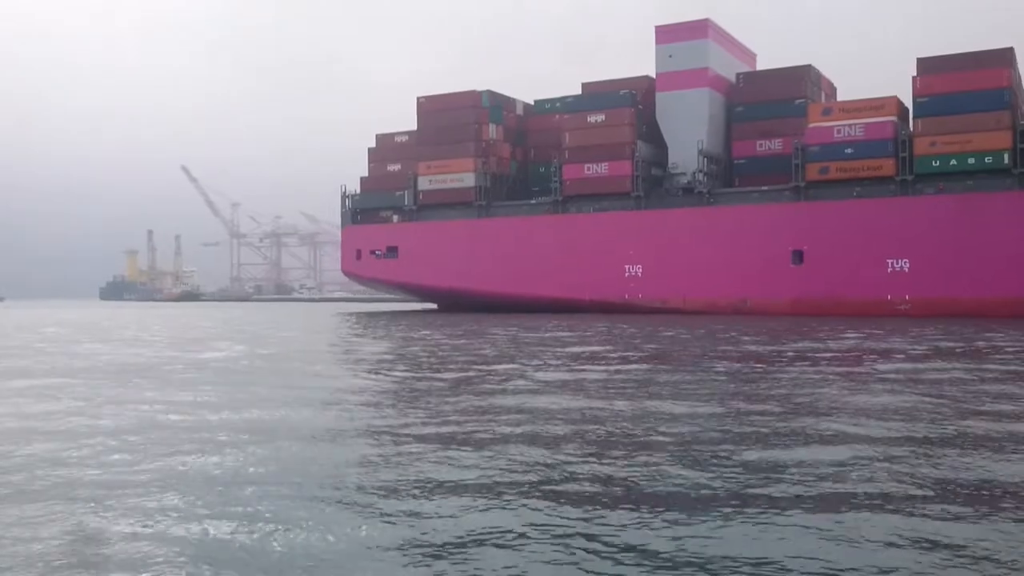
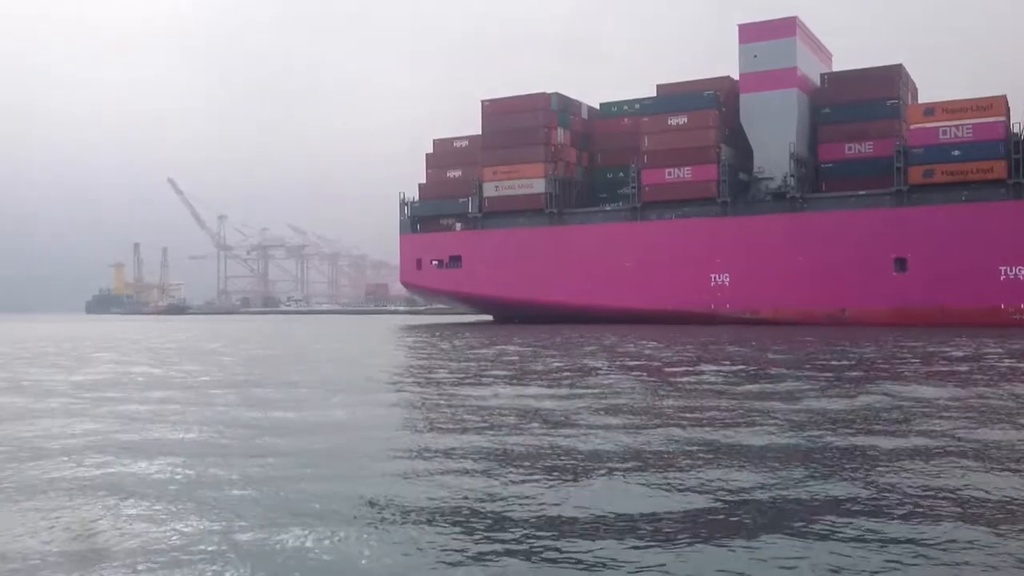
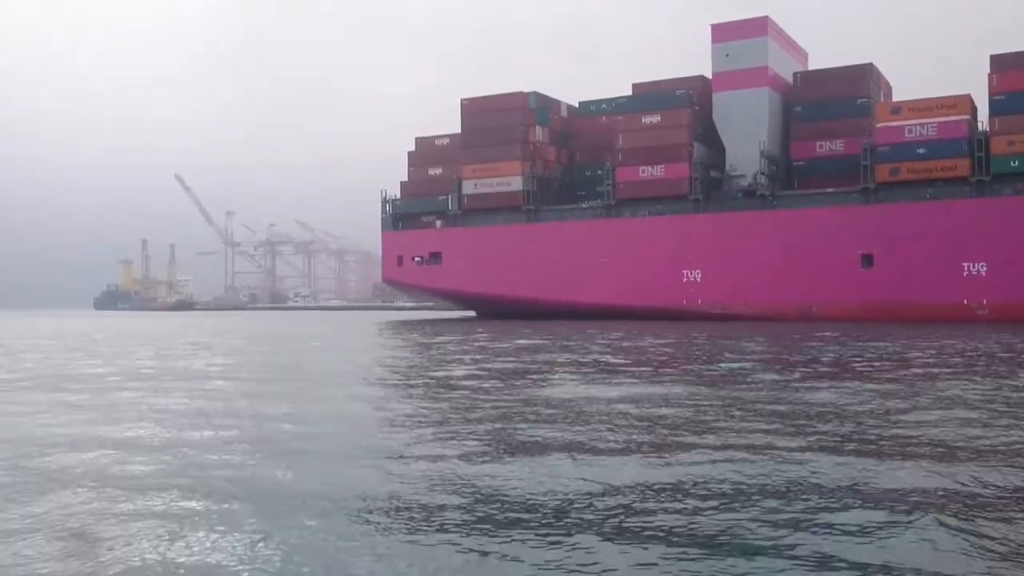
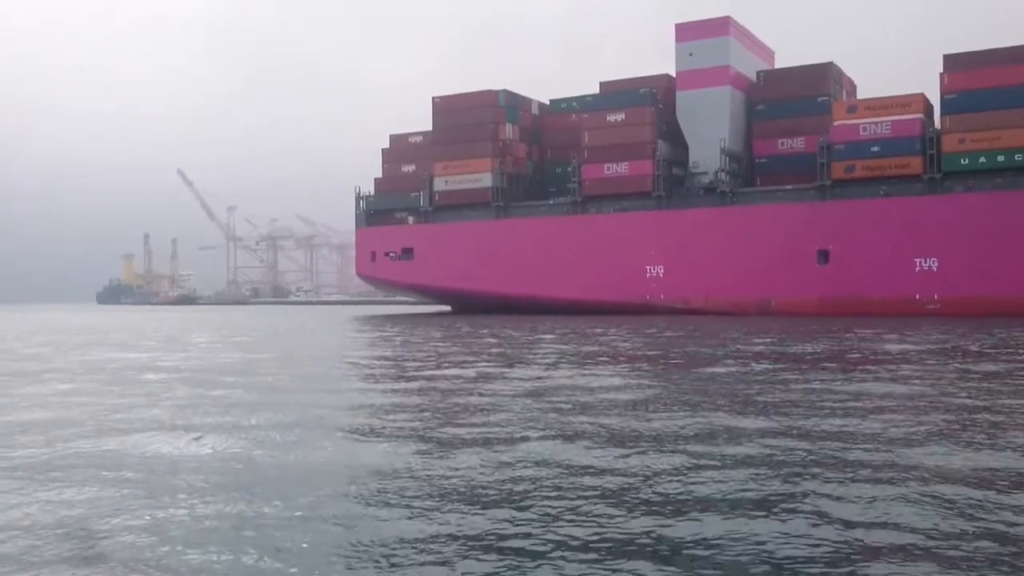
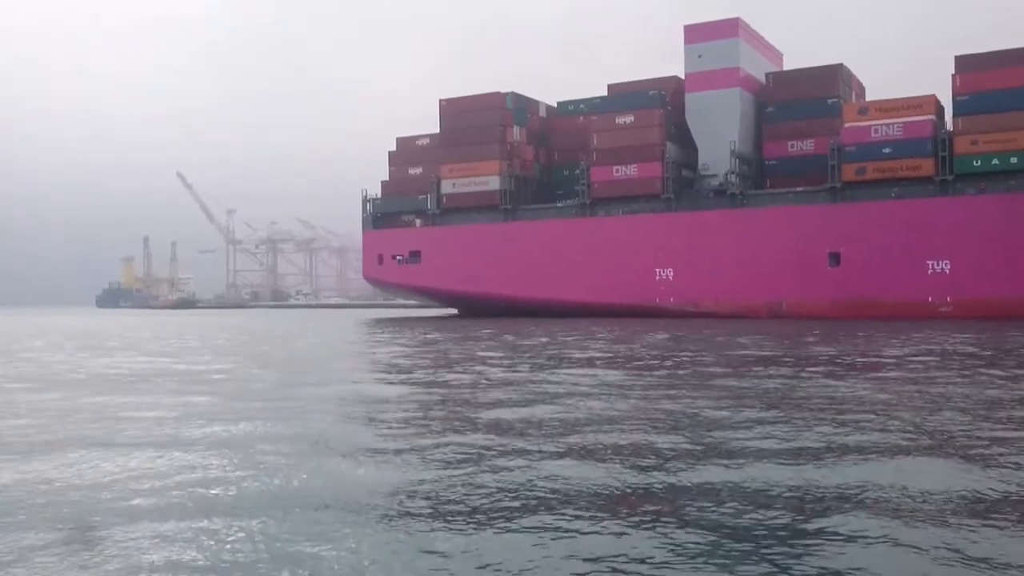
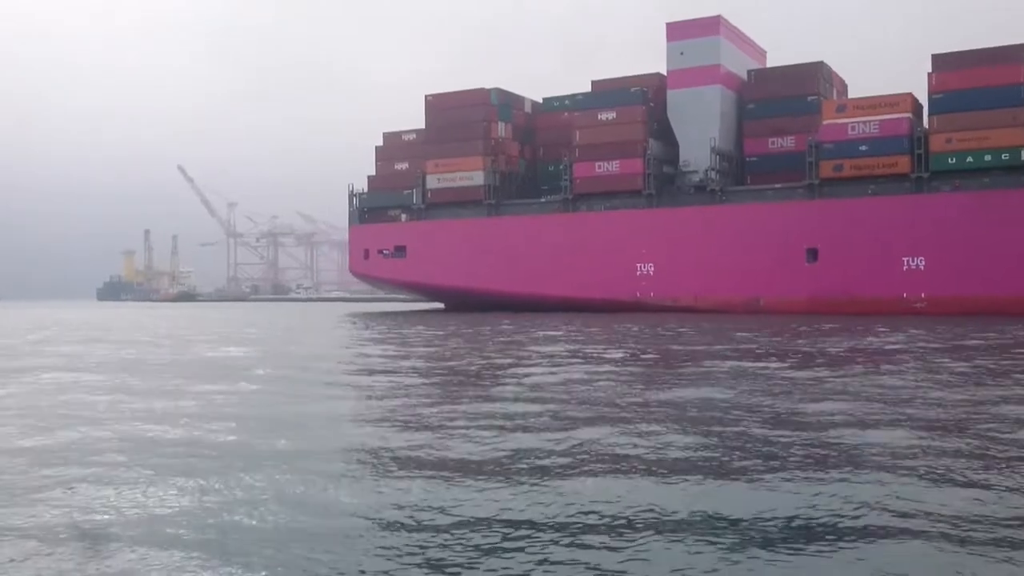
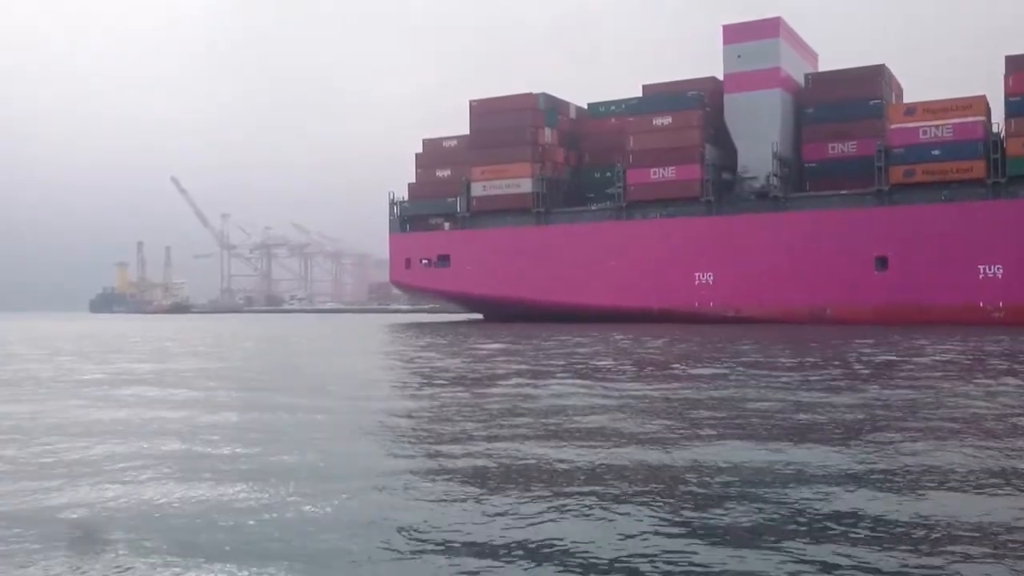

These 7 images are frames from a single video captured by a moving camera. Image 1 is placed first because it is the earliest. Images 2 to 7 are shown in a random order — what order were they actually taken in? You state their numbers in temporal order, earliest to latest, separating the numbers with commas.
6, 4, 5, 3, 7, 2
